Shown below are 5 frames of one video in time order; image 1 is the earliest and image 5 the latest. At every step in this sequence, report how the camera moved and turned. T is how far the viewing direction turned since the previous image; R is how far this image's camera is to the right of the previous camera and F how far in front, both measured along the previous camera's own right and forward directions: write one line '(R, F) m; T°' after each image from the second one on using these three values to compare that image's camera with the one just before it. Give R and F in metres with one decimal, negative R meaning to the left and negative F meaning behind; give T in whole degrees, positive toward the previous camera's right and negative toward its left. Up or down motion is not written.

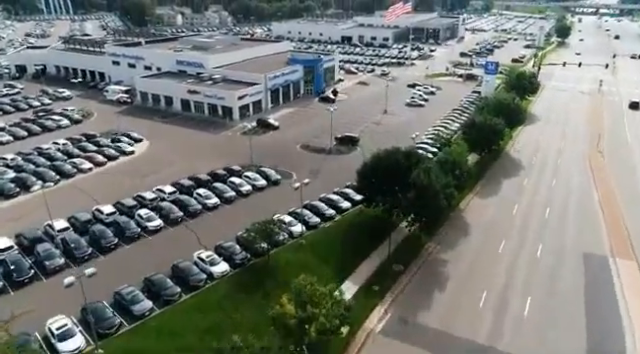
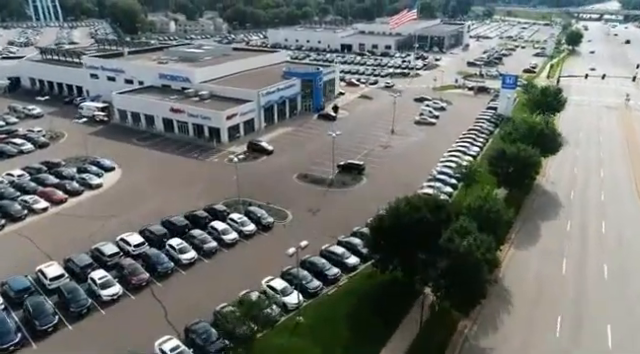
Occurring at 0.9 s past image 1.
(-0.2, +7.2) m; 0°
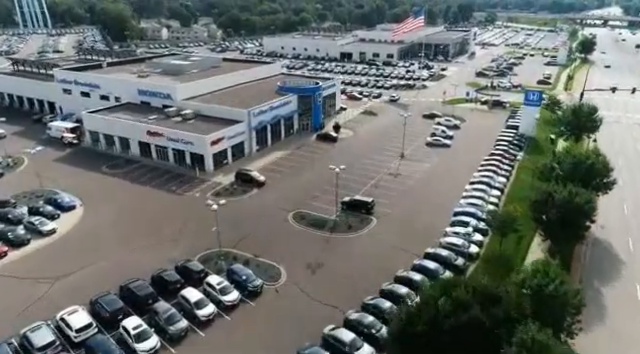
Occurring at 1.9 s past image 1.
(-0.2, +7.4) m; 0°
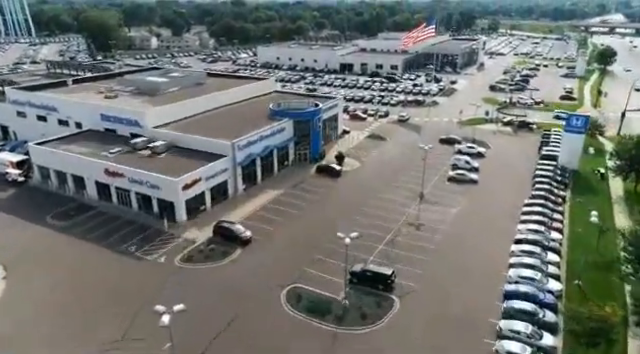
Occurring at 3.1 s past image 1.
(-0.3, +9.7) m; 0°
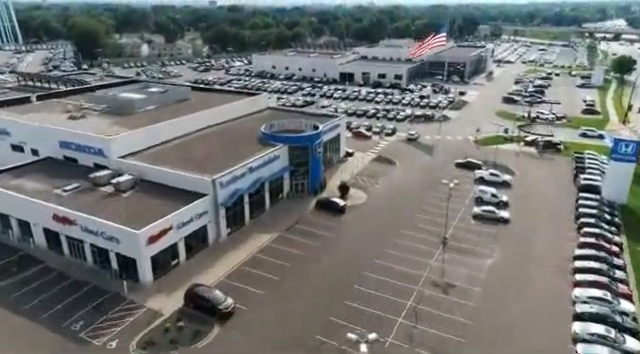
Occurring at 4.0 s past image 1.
(-0.2, +7.6) m; 0°
